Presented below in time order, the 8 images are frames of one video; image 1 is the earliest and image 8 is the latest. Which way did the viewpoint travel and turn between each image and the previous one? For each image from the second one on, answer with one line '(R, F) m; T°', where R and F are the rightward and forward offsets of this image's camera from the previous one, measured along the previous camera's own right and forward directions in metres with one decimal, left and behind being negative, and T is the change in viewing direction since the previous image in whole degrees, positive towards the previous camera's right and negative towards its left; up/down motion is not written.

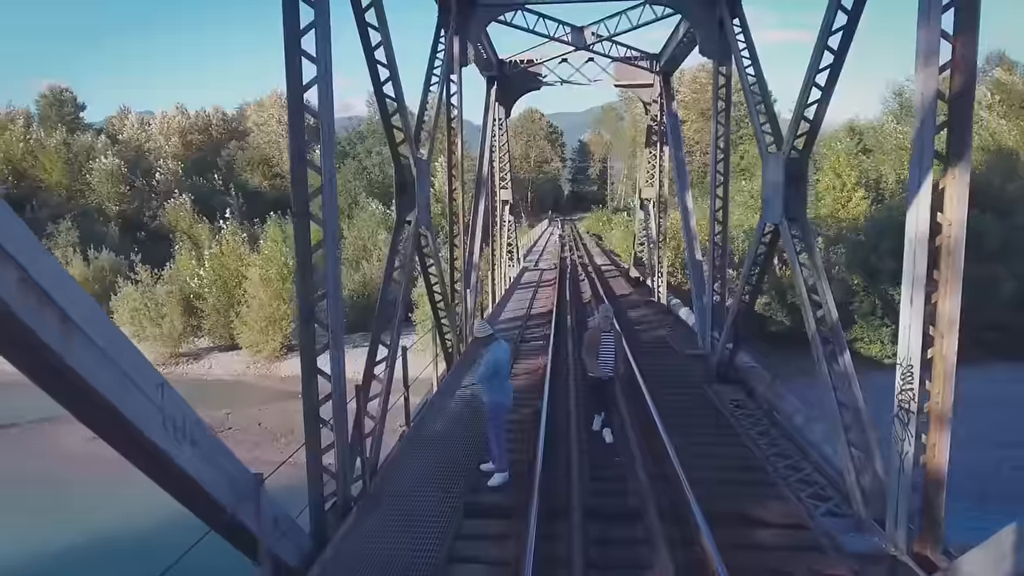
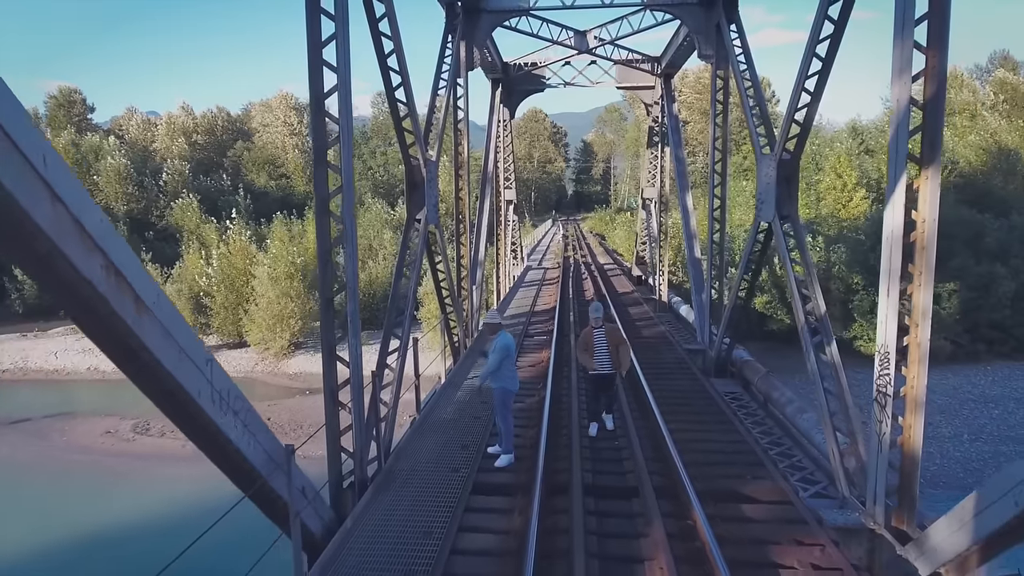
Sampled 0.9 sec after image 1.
(0.0, -0.3) m; 0°
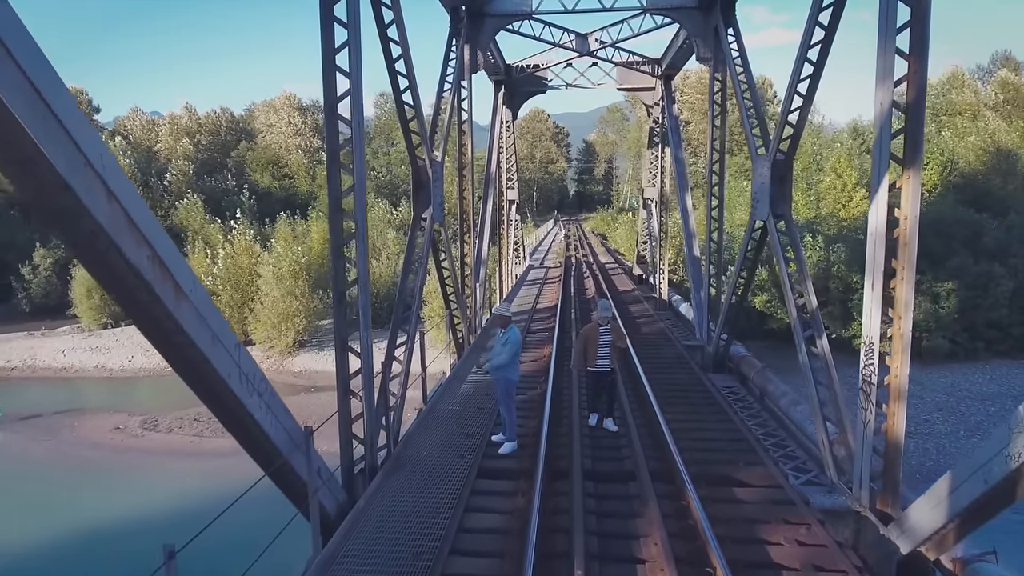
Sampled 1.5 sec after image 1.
(0.0, -0.3) m; 0°
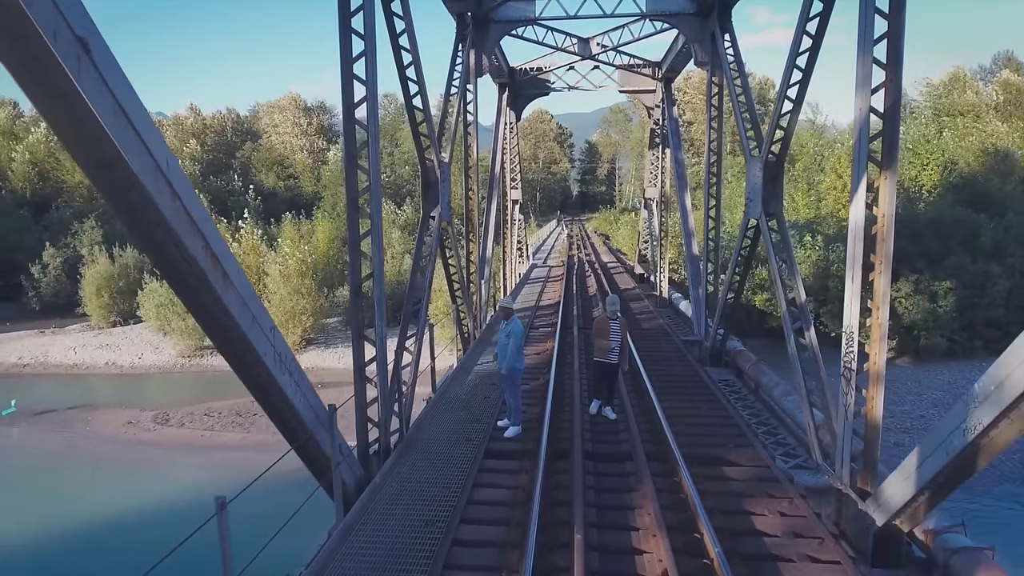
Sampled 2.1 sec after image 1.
(0.0, -0.4) m; 0°
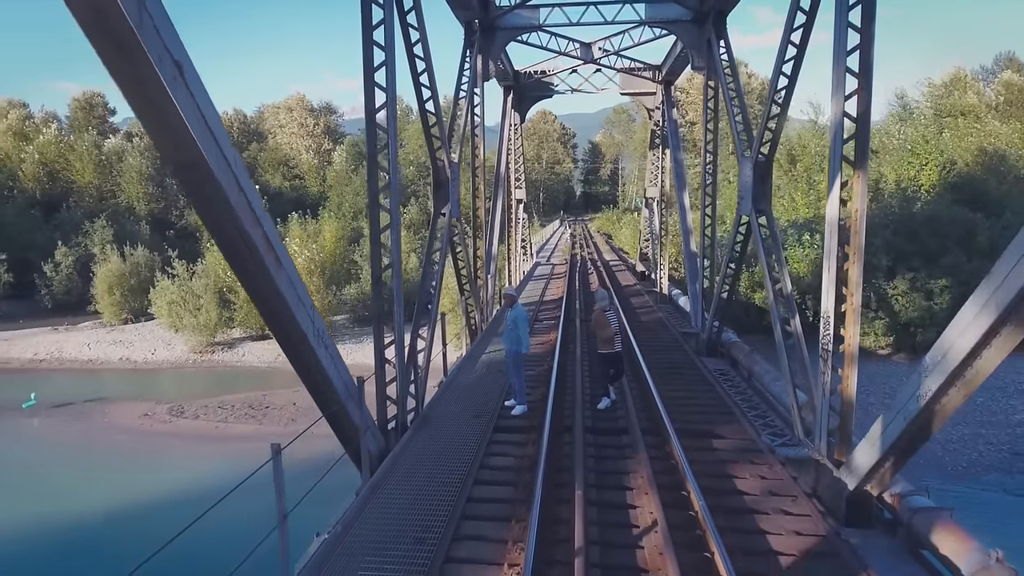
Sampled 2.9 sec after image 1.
(0.0, -0.5) m; 0°
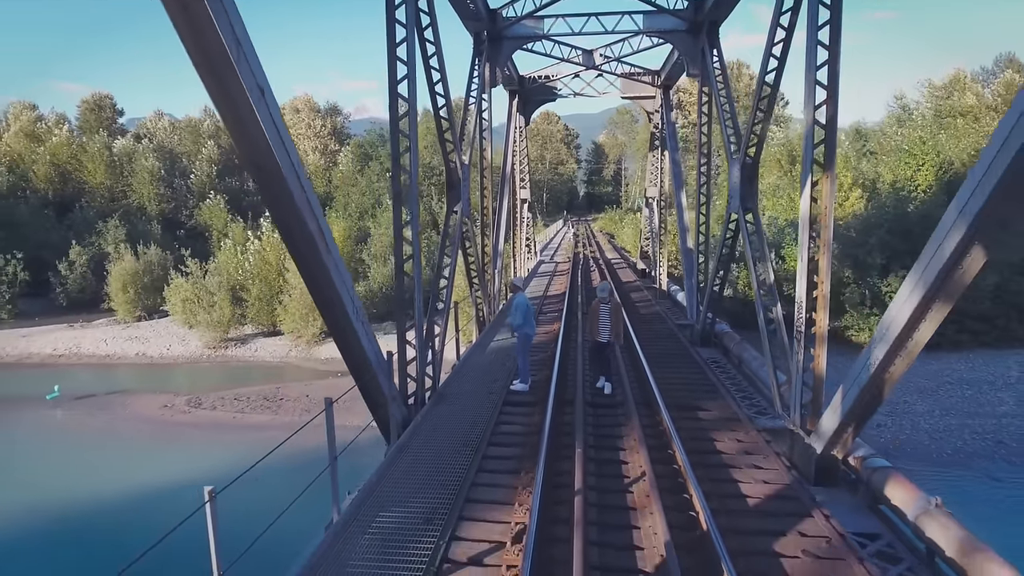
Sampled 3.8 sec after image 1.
(0.0, -0.7) m; 0°
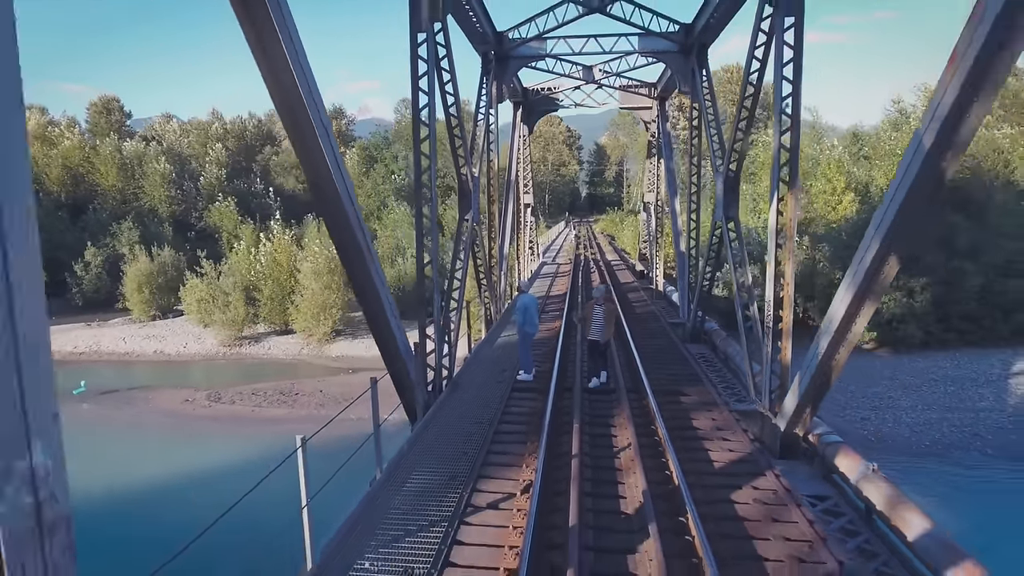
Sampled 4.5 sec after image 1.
(-0.1, -1.0) m; 0°
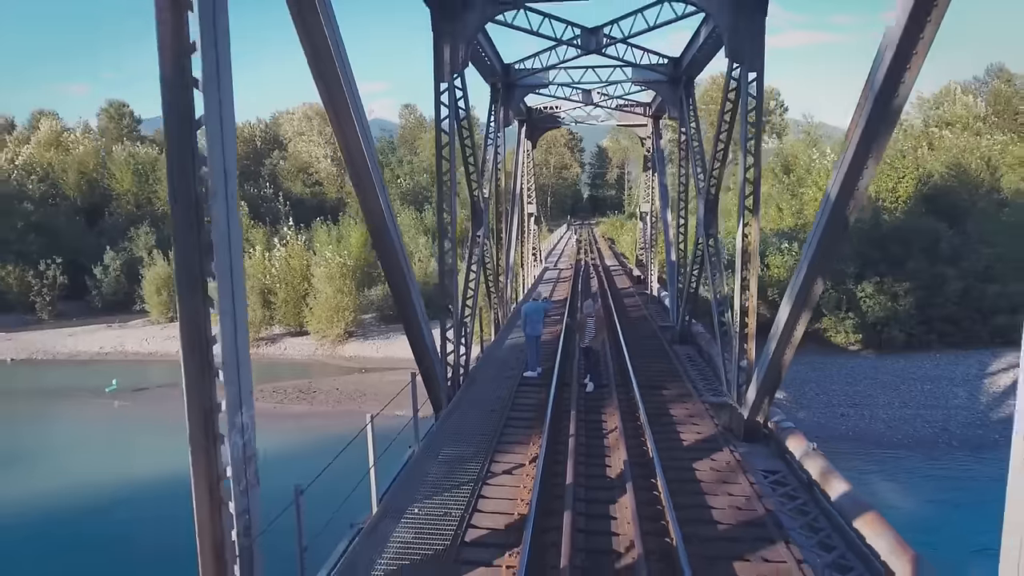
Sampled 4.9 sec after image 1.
(-0.1, -1.4) m; 0°
